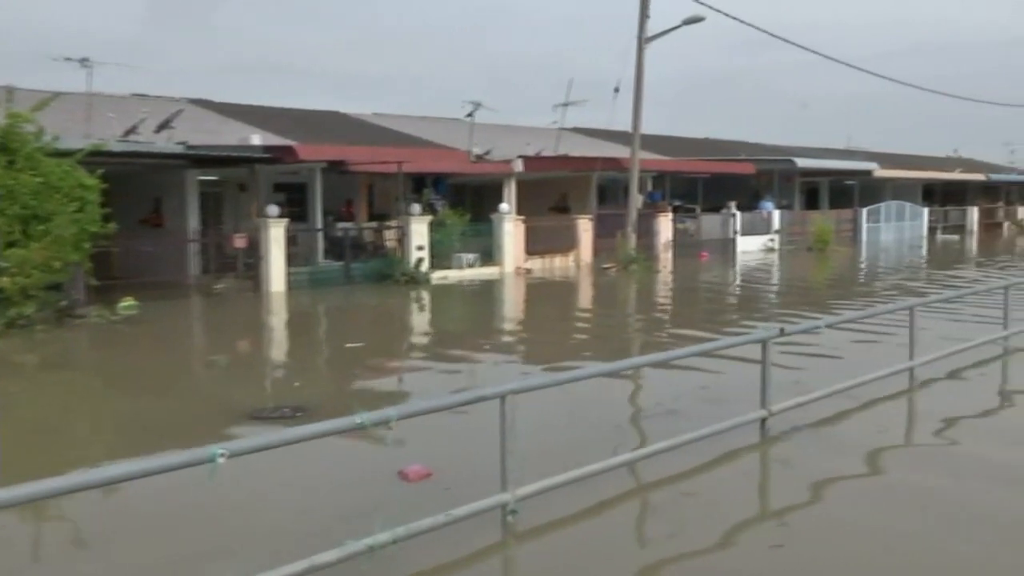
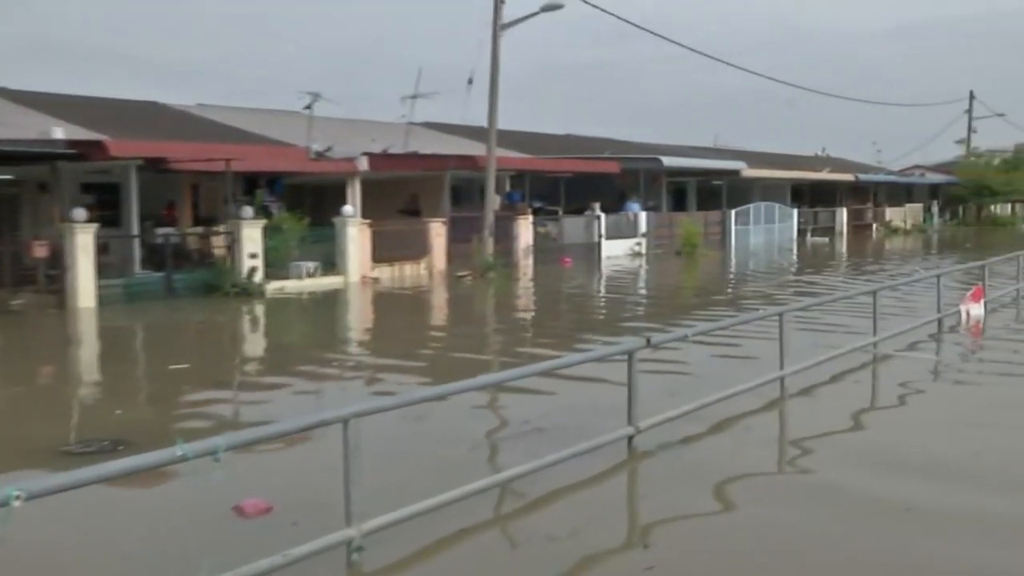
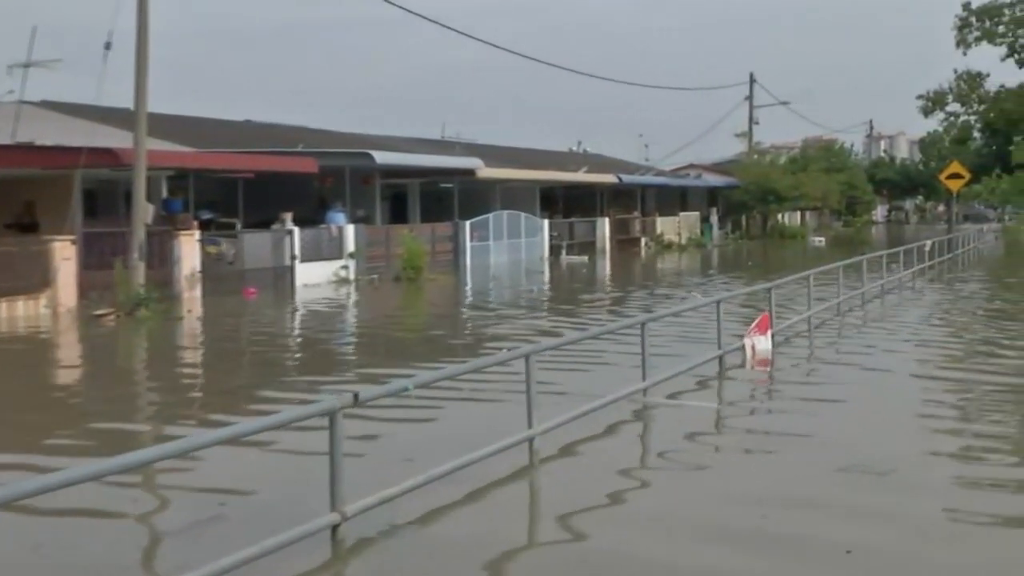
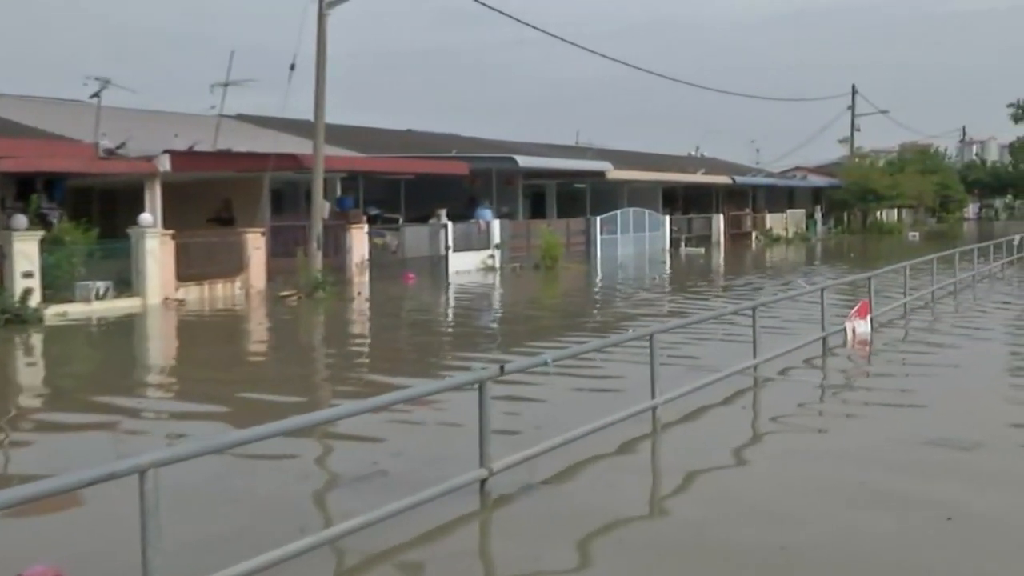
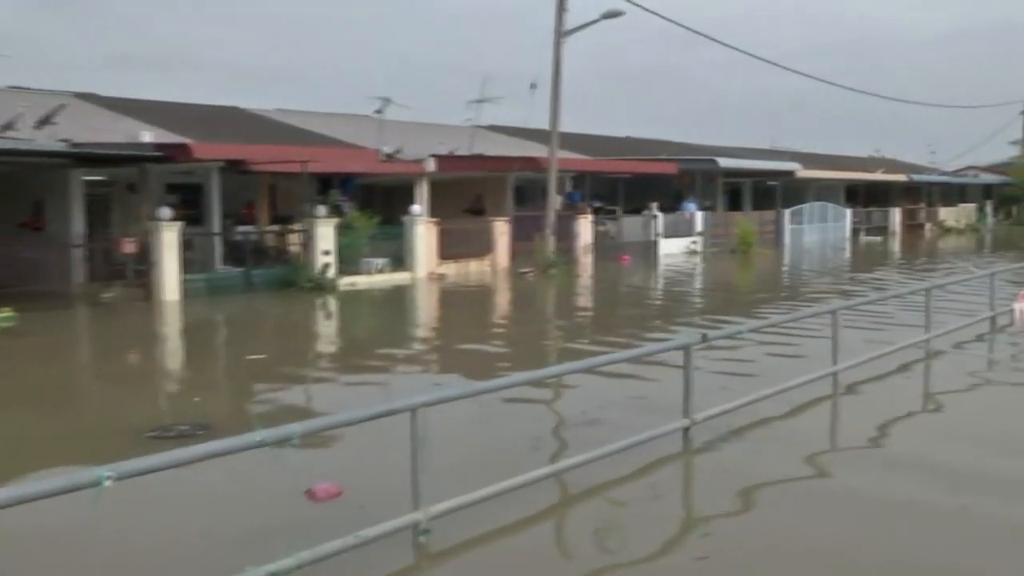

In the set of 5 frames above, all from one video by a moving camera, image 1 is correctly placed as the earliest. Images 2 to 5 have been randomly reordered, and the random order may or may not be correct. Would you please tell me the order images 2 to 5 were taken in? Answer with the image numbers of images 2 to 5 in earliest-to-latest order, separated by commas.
5, 2, 4, 3
